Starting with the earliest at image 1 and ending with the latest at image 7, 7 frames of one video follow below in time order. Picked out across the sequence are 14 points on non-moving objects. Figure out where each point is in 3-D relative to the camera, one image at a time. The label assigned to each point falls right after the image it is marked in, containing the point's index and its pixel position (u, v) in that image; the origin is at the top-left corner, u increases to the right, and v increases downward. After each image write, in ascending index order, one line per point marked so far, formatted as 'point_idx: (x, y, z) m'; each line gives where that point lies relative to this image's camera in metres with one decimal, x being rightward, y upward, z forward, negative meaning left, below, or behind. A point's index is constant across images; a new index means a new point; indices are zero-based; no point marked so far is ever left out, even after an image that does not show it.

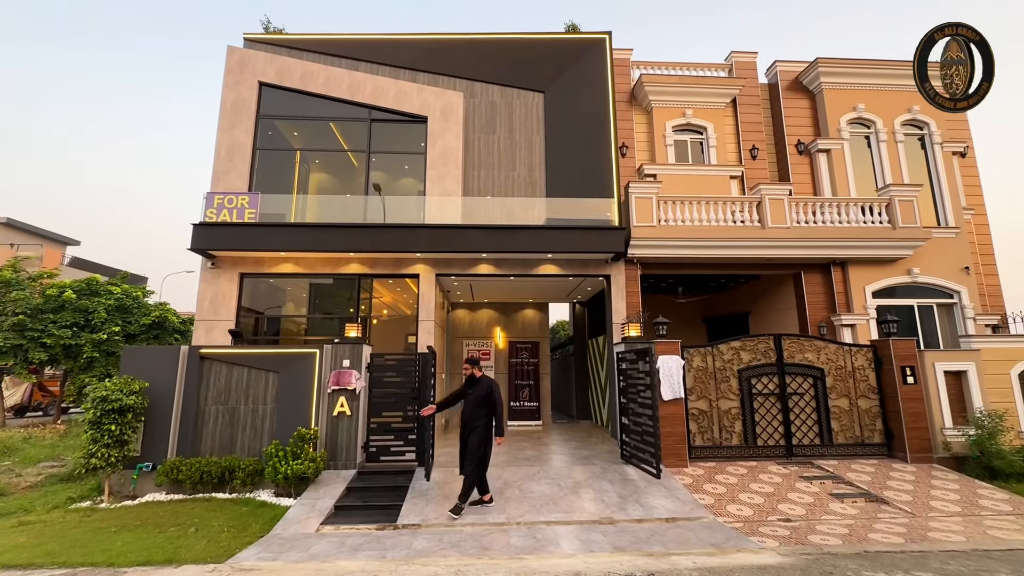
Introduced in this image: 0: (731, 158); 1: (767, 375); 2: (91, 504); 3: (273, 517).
0: (+4.7, +2.8, +10.1) m
1: (+4.0, -1.4, +7.3) m
2: (-5.2, -2.7, +5.8) m
3: (-2.6, -2.5, +5.2) m
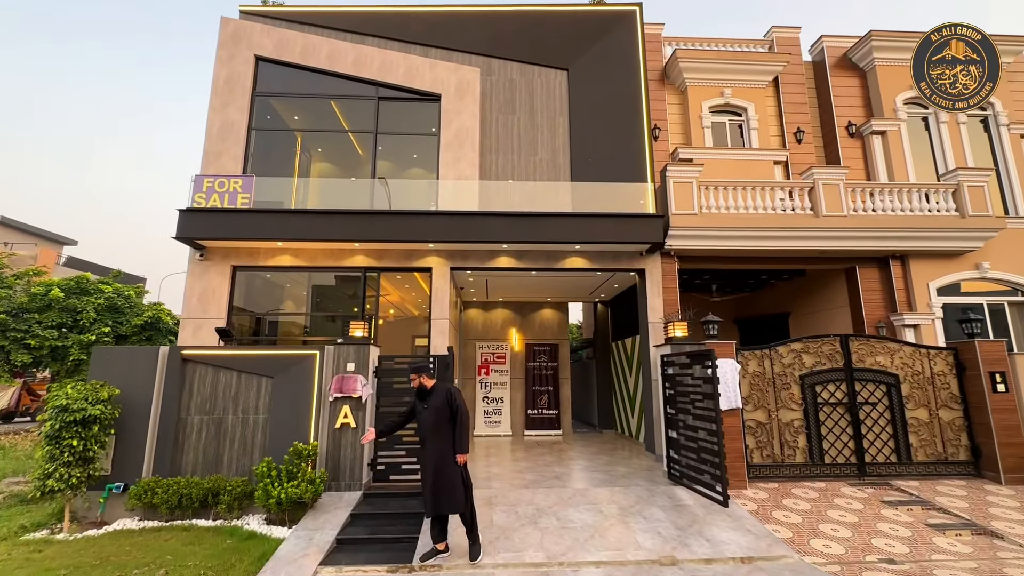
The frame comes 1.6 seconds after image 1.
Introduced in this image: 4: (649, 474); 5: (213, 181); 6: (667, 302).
0: (+5.1, +2.8, +9.1) m
1: (+4.3, -1.3, +6.3) m
2: (-4.9, -2.6, +4.9) m
3: (-2.3, -2.4, +4.3) m
4: (+1.9, -2.6, +6.6) m
5: (-4.7, +1.7, +7.4) m
6: (+2.6, -0.2, +8.0) m
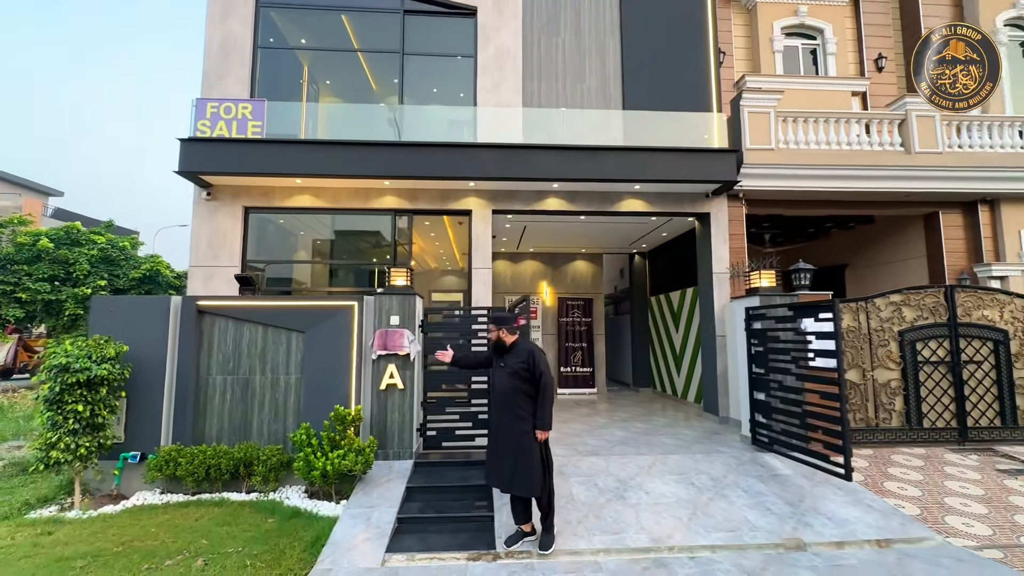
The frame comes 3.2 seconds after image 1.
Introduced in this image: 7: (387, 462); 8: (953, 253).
0: (+5.8, +3.7, +8.1) m
1: (+5.1, -0.6, +5.6) m
2: (-4.1, -2.0, +4.3) m
3: (-1.5, -1.9, +3.6) m
4: (+2.7, -1.9, +6.0) m
5: (-4.0, +2.5, +6.3) m
6: (+3.4, +0.6, +7.2) m
7: (-1.3, -1.8, +4.8) m
8: (+7.1, +0.6, +7.5) m
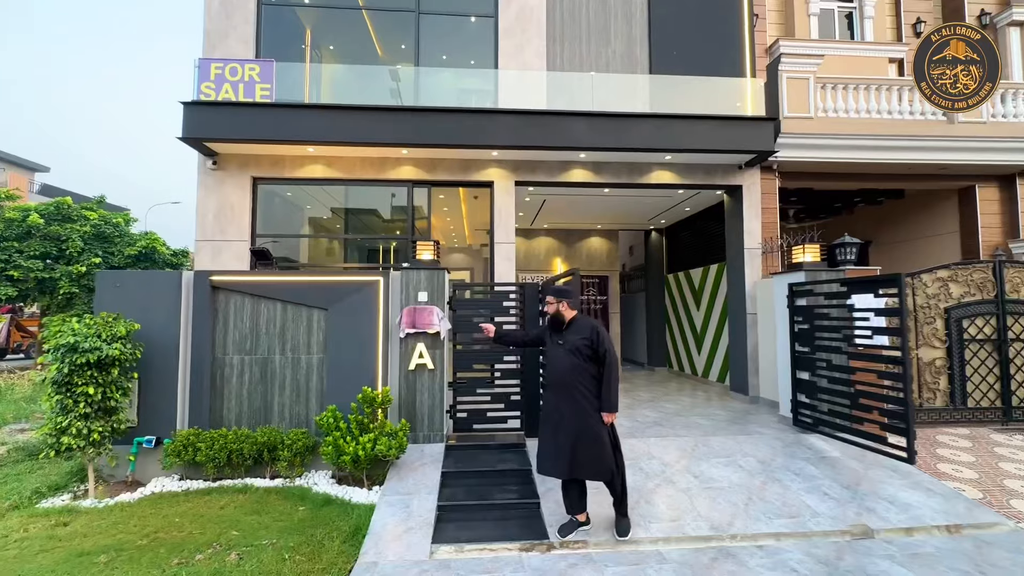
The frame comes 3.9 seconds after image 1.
0: (+6.2, +4.1, +7.7) m
1: (+5.4, -0.3, +5.4) m
2: (-3.8, -1.8, +4.0) m
3: (-1.1, -1.7, +3.4) m
4: (+3.0, -1.6, +5.8) m
5: (-3.6, +2.8, +5.8) m
6: (+3.7, +0.9, +6.9) m
7: (-0.9, -1.5, +4.6) m
8: (+7.4, +0.9, +7.3) m
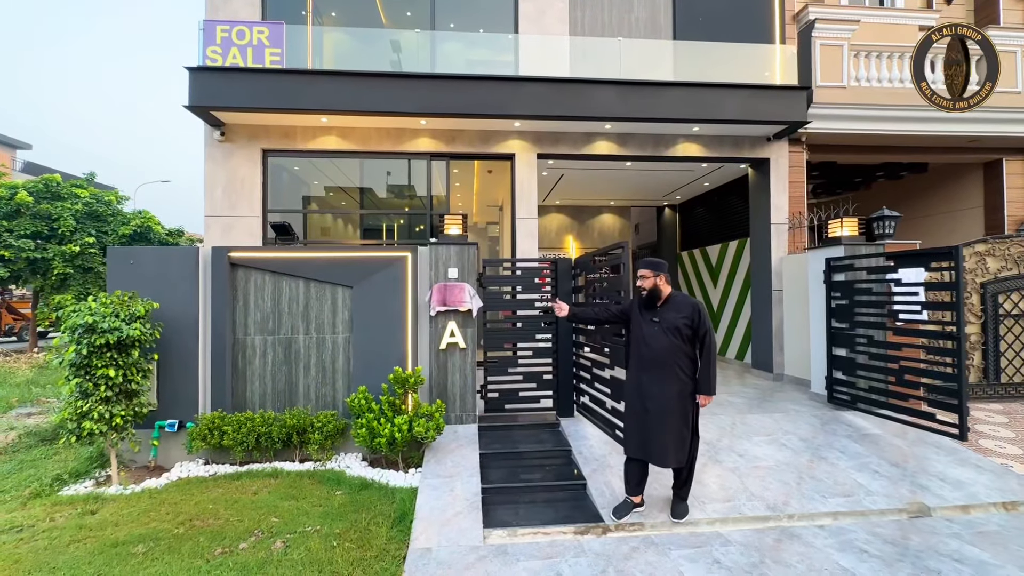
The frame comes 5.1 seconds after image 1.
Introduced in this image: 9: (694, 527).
0: (+6.4, +4.5, +7.4) m
1: (+5.7, 0.0, +5.3) m
2: (-3.4, -1.6, +3.8) m
3: (-0.8, -1.6, +3.3) m
4: (+3.3, -1.3, +5.7) m
5: (-3.3, +3.0, +5.5) m
6: (+4.0, +1.3, +6.7) m
7: (-0.6, -1.3, +4.4) m
8: (+7.7, +1.3, +7.2) m
9: (+1.2, -1.6, +3.1) m
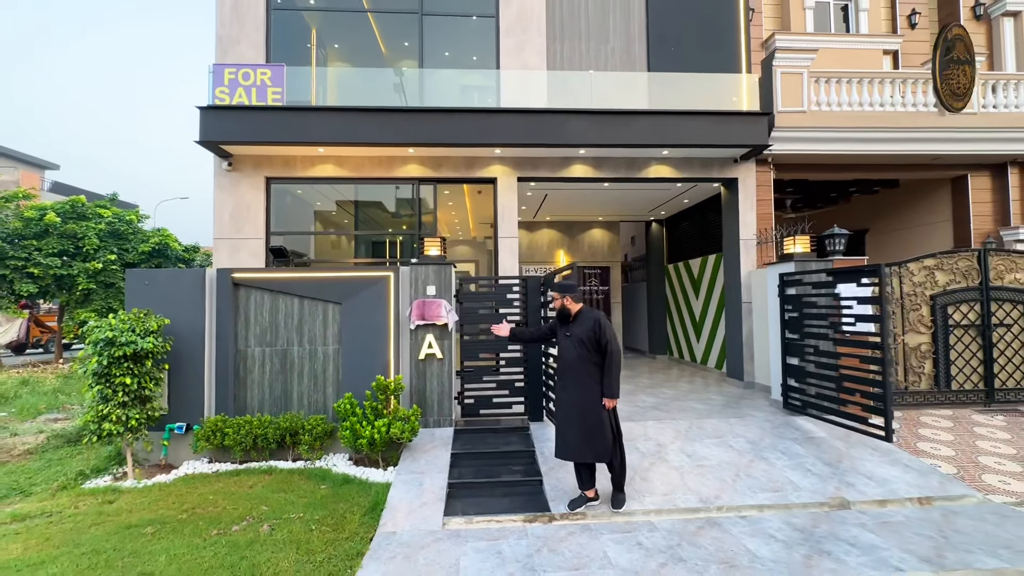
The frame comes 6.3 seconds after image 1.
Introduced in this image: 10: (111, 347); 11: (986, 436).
0: (+6.2, +4.3, +7.8) m
1: (+5.5, -0.2, +5.6) m
2: (-3.7, -1.8, +4.3) m
3: (-1.1, -1.7, +3.7) m
4: (+3.1, -1.5, +6.1) m
5: (-3.6, +2.8, +6.1) m
6: (+3.7, +1.1, +7.1) m
7: (-0.9, -1.5, +4.9) m
8: (+7.4, +1.1, +7.5) m
9: (+0.9, -1.7, +3.5) m
10: (-3.6, -0.5, +4.2) m
11: (+4.9, -1.5, +4.9) m
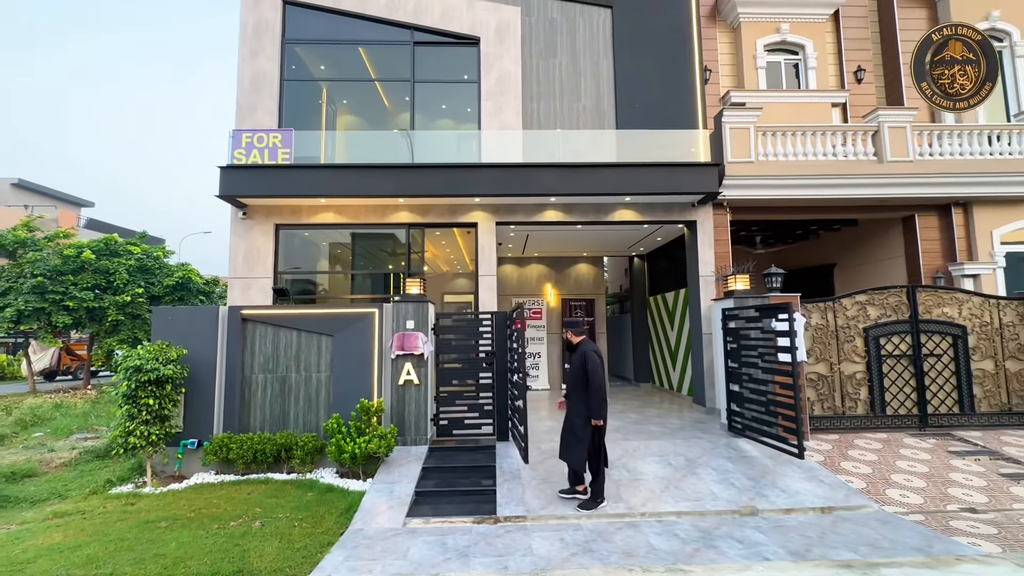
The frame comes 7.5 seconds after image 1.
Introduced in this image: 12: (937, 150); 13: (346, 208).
0: (+5.9, +3.8, +8.6) m
1: (+5.1, -0.6, +6.2) m
2: (-4.1, -2.2, +5.1) m
3: (-1.5, -2.0, +4.4) m
4: (+2.7, -2.0, +6.6) m
5: (-4.0, +2.3, +7.1) m
6: (+3.4, +0.5, +7.8) m
7: (-1.3, -1.9, +5.6) m
8: (+7.1, +0.6, +8.0) m
9: (+0.4, -2.0, +4.1) m
10: (-4.0, -0.9, +5.0) m
11: (+4.5, -1.9, +5.3) m
12: (+6.9, +2.2, +7.6) m
13: (-2.7, +1.3, +7.7) m
